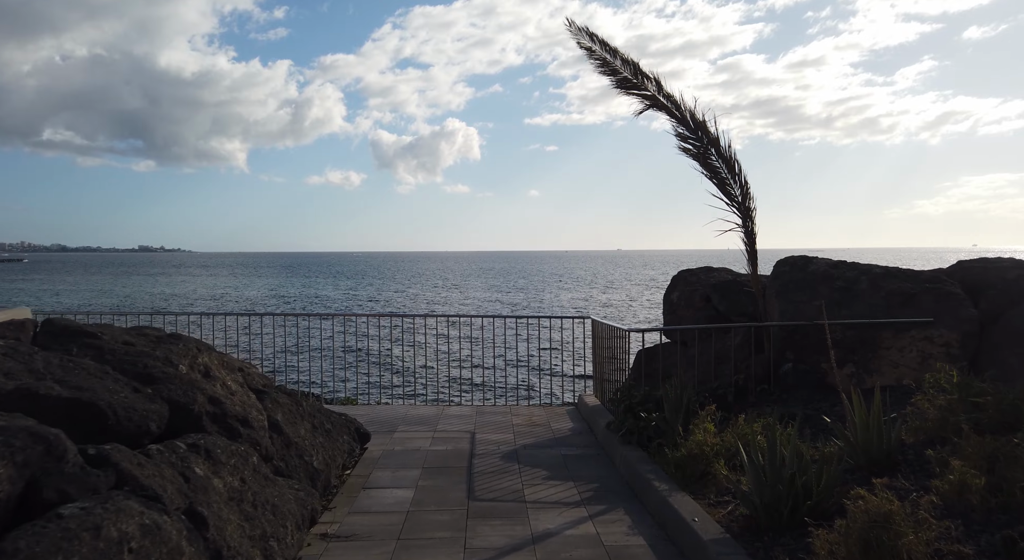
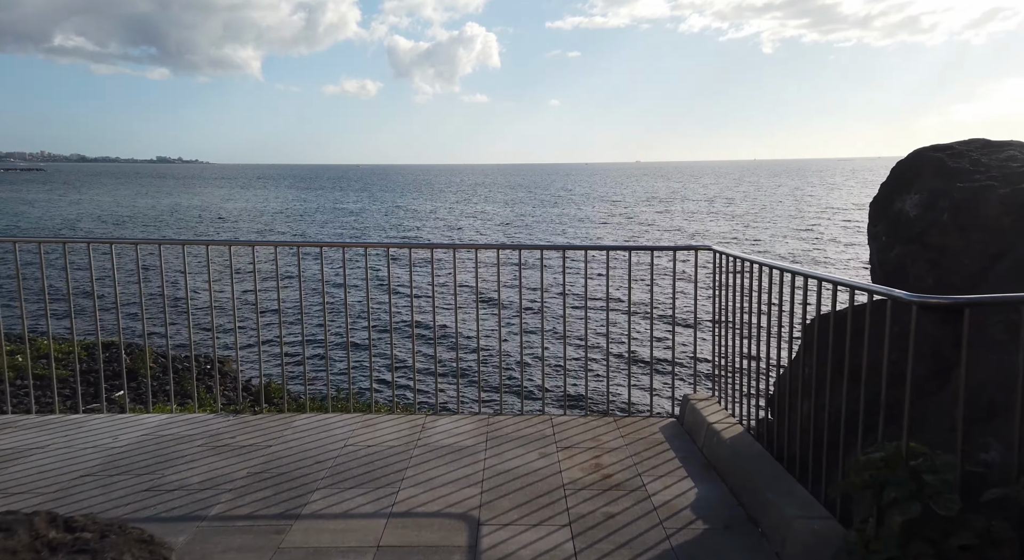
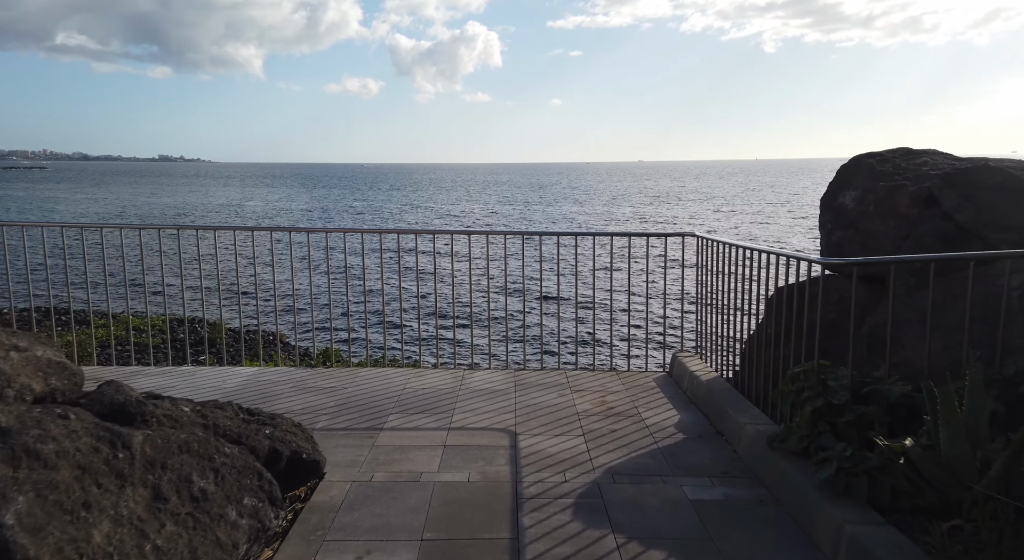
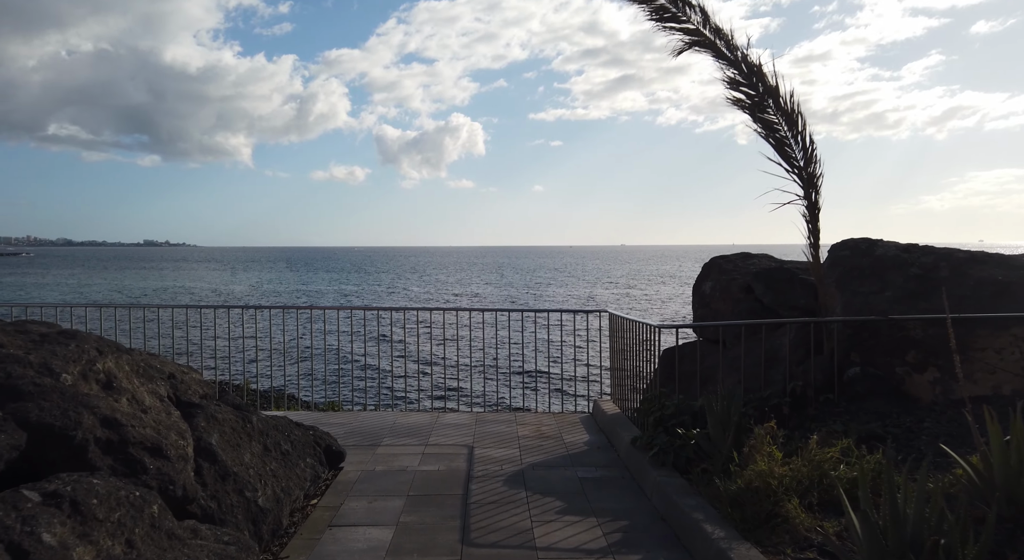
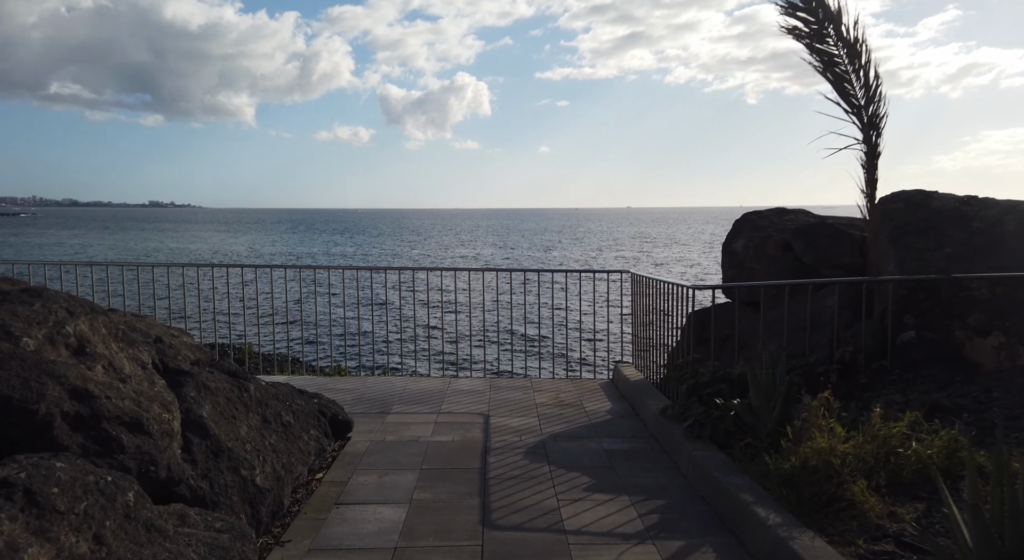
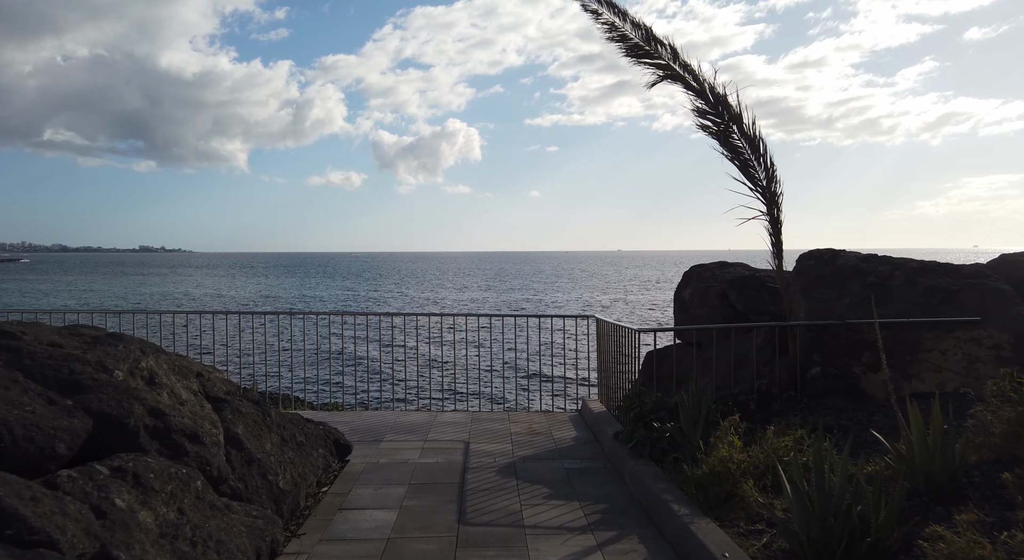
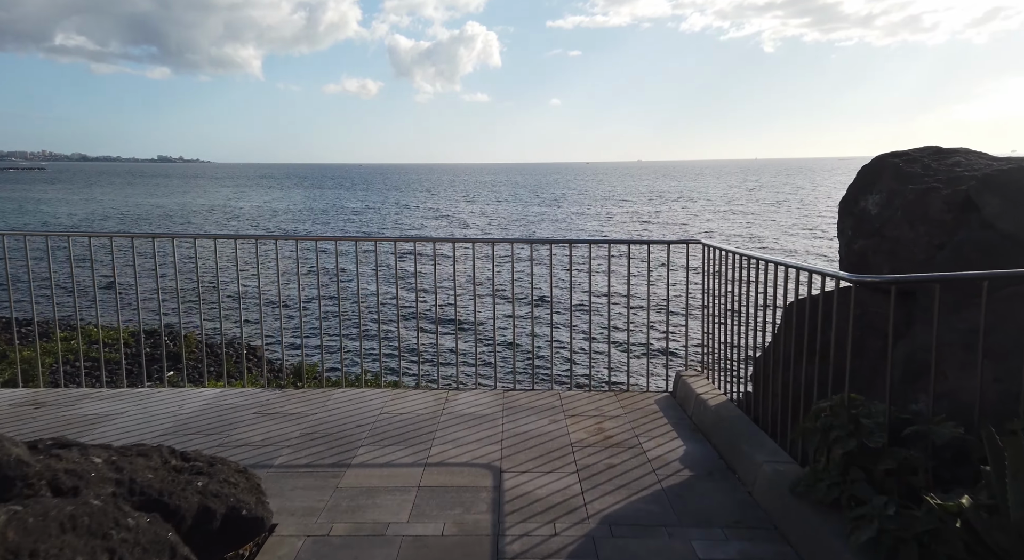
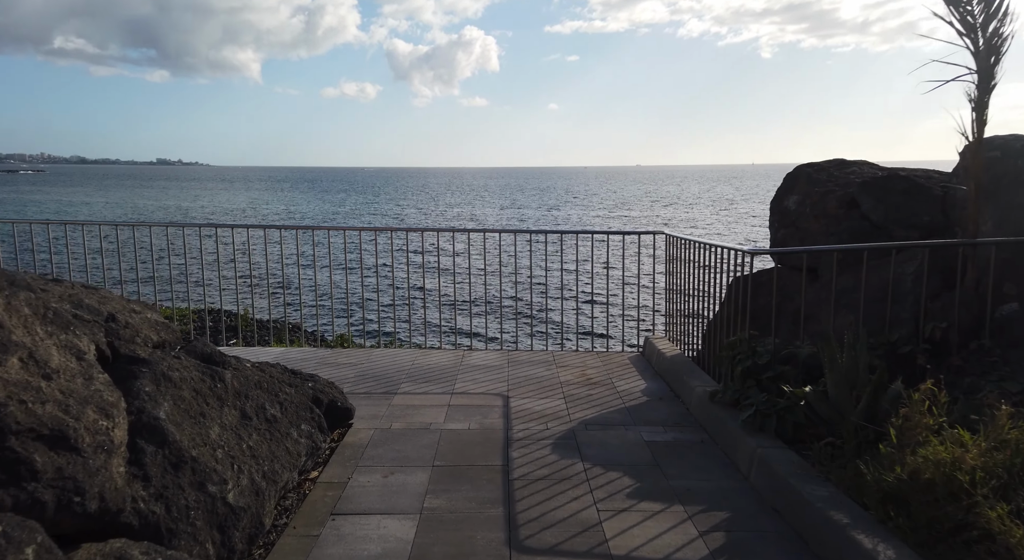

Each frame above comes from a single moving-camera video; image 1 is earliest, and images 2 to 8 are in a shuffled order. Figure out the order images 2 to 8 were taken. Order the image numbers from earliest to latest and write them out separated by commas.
6, 4, 5, 8, 3, 7, 2
